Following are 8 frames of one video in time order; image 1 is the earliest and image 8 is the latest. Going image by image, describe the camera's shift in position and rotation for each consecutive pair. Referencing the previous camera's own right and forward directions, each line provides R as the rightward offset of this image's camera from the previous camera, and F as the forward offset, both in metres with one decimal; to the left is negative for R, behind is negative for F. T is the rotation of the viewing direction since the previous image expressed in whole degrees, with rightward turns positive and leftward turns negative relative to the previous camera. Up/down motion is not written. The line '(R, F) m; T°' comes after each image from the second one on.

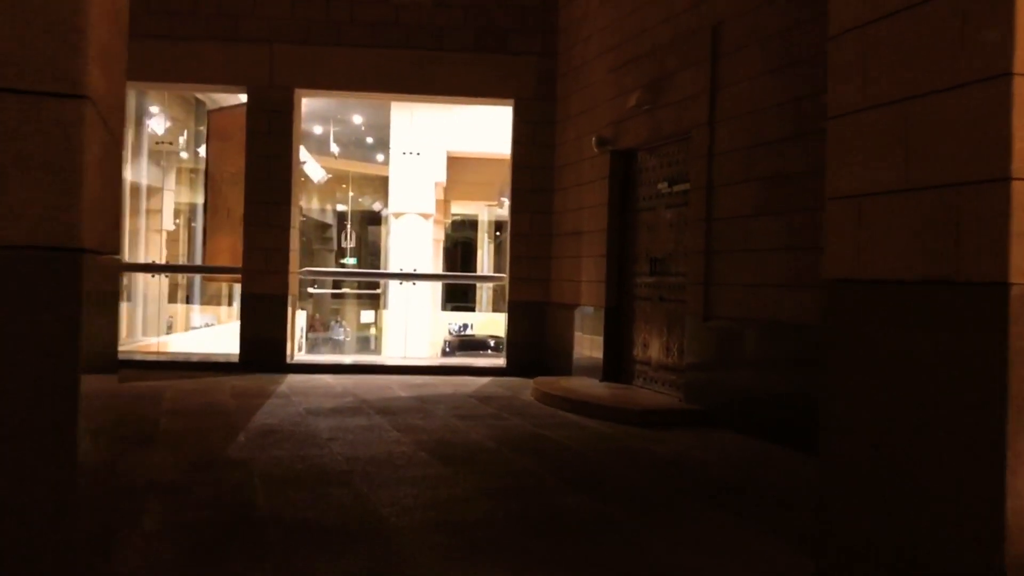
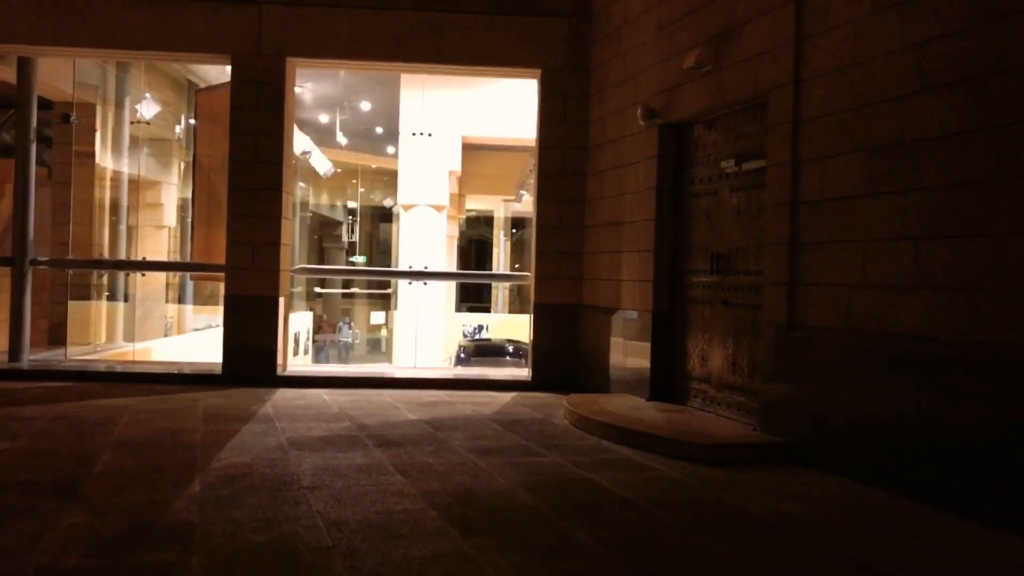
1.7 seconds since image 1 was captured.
(-0.1, +1.2) m; -1°
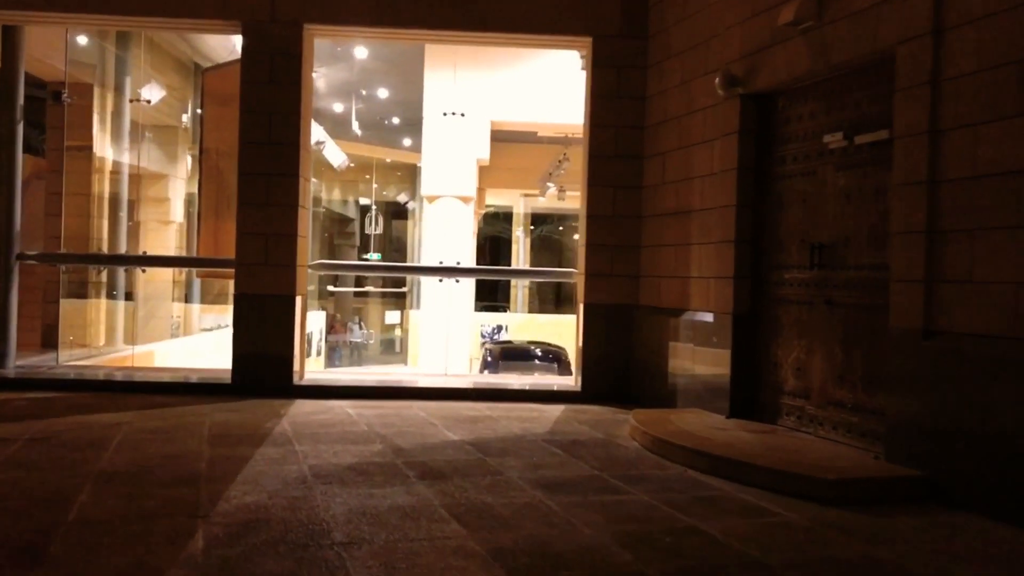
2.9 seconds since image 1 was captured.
(-0.3, +0.9) m; -1°
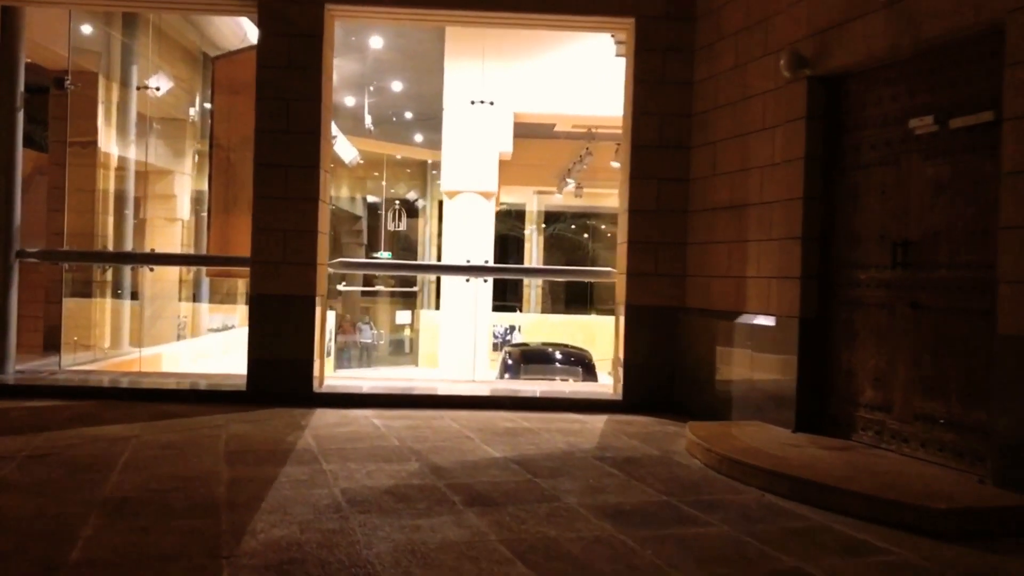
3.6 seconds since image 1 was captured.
(-0.3, +0.5) m; 0°
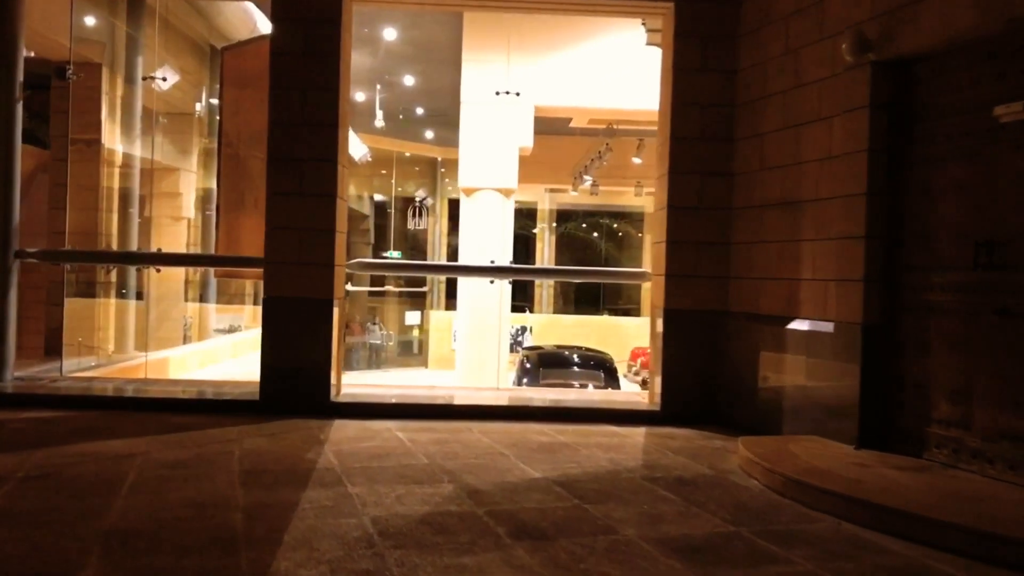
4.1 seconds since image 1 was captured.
(-0.2, +0.4) m; 0°
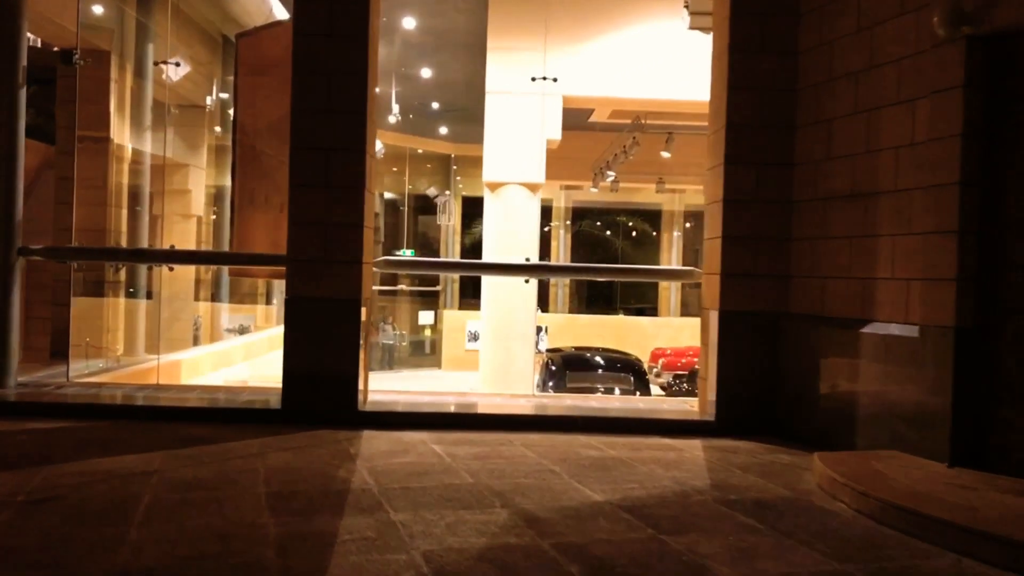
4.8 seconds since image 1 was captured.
(-0.2, +0.4) m; 0°
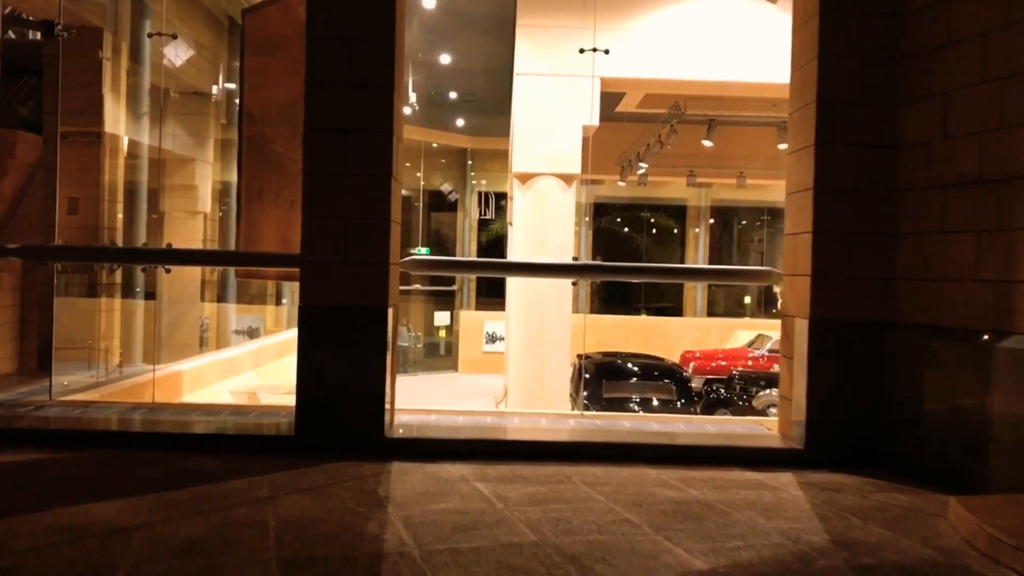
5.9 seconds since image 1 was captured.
(-0.2, +0.8) m; -1°
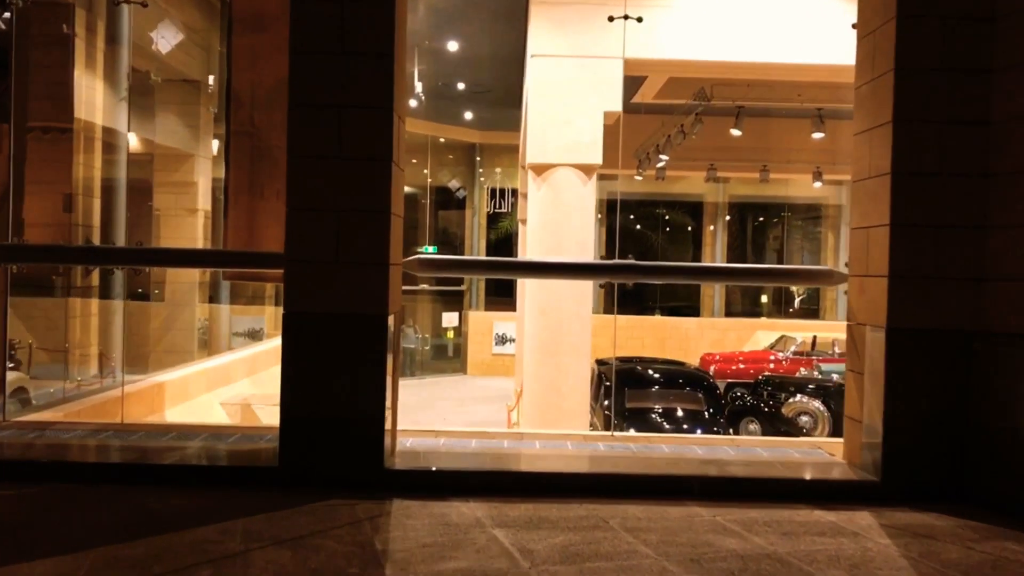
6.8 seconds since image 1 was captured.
(-0.1, +0.7) m; -1°
